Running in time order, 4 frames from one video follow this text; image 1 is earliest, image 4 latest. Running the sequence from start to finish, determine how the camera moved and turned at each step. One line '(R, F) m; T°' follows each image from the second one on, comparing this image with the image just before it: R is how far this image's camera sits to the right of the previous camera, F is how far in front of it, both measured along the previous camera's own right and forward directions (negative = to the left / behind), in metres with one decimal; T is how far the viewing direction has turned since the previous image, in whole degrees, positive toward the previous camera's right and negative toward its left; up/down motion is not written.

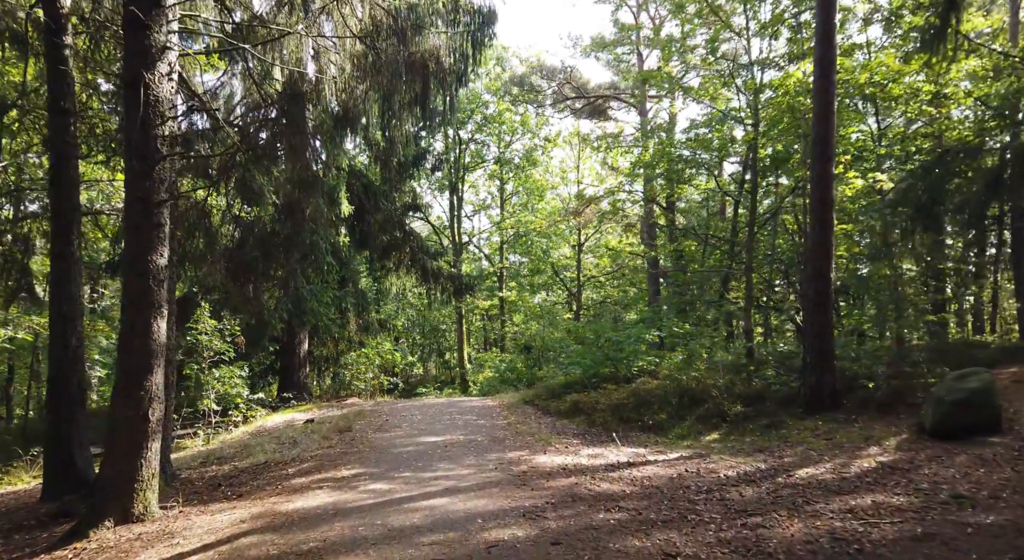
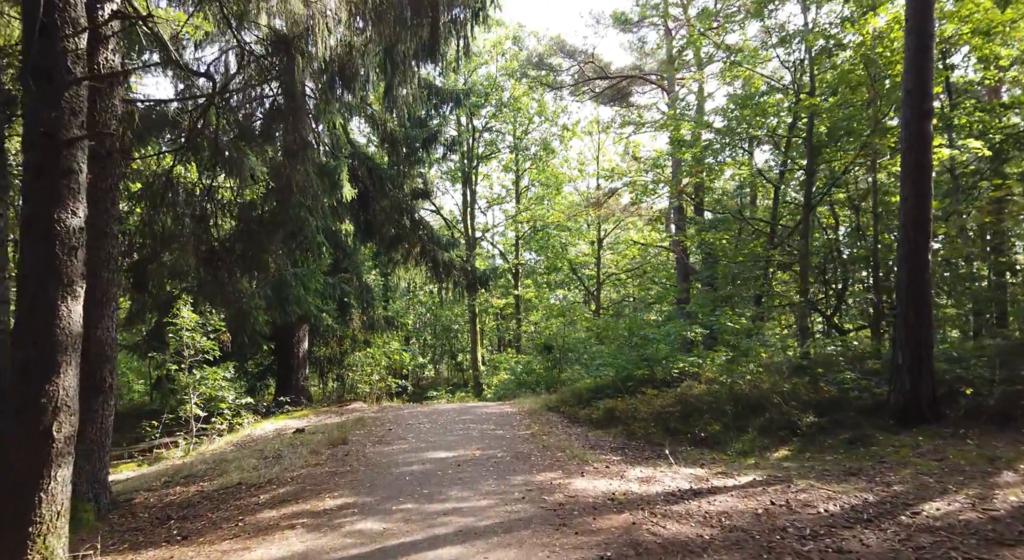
(-0.2, +1.6) m; -1°
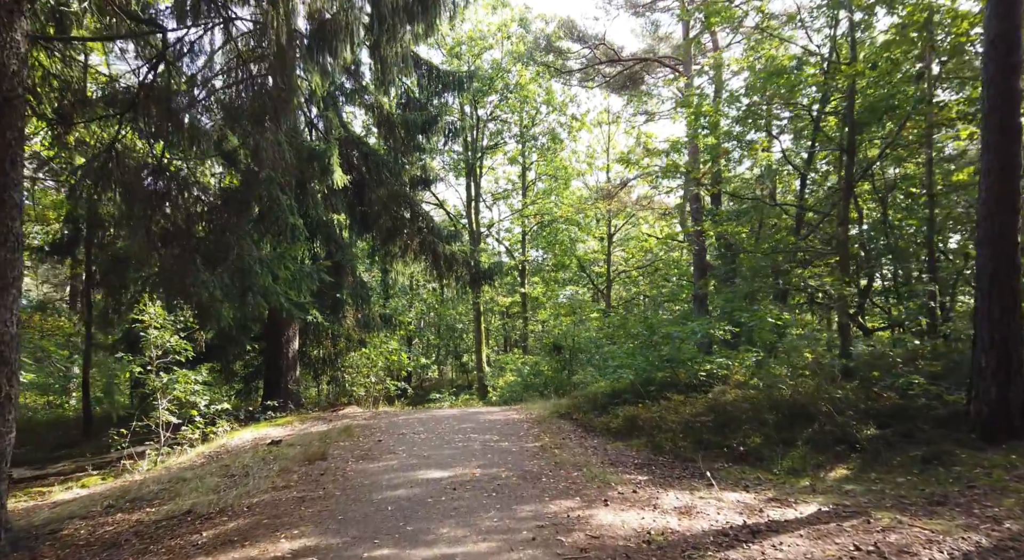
(0.0, +1.2) m; -1°
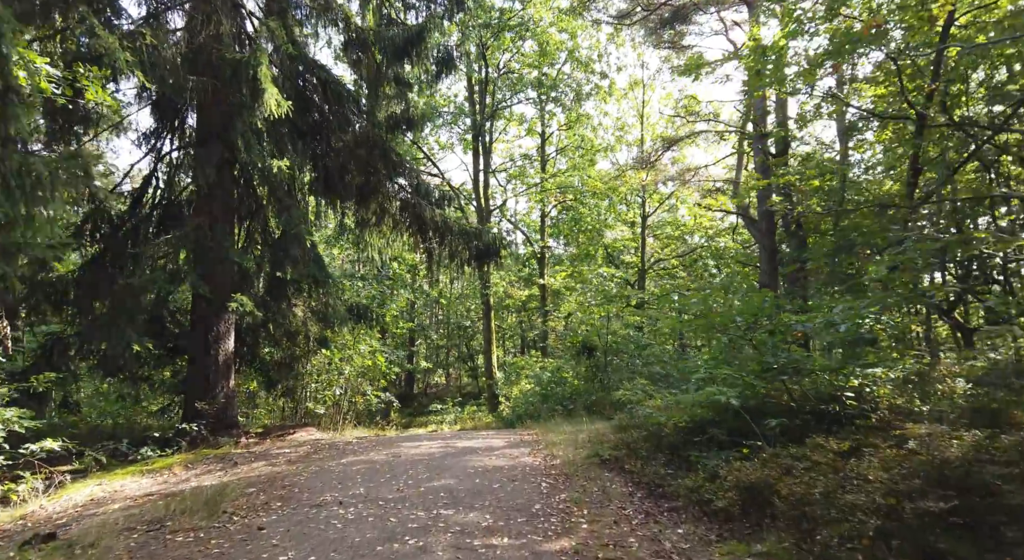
(+0.1, +4.2) m; -2°
